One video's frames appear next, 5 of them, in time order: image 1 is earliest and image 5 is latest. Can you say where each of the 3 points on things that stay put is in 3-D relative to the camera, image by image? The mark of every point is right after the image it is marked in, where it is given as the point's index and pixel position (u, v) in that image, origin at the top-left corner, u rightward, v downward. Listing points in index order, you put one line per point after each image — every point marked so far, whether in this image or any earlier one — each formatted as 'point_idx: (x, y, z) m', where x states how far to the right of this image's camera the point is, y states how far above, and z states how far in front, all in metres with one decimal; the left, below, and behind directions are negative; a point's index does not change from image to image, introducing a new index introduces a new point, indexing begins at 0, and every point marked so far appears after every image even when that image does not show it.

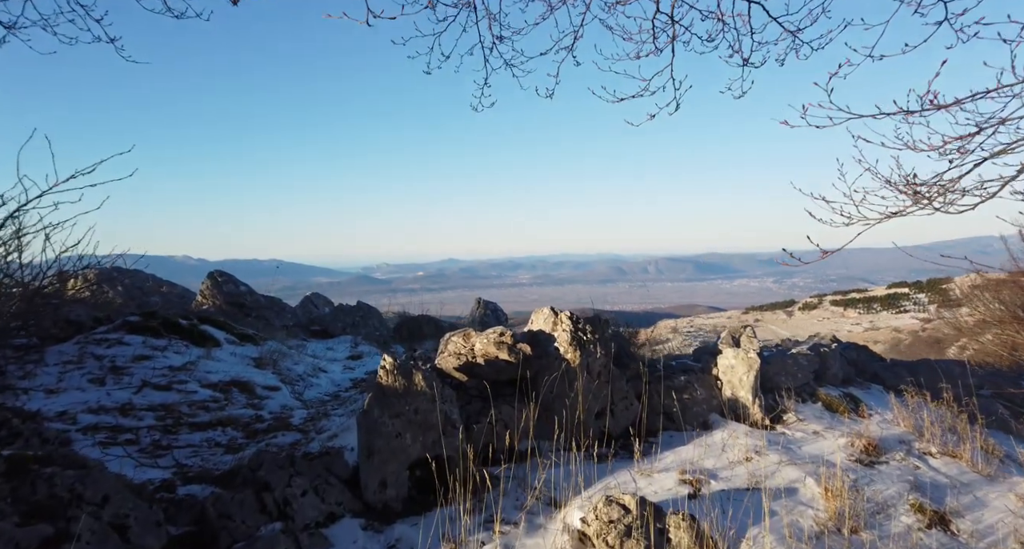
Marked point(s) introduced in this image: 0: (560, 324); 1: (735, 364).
0: (+0.6, -0.6, +7.5) m
1: (+2.8, -1.2, +7.7) m
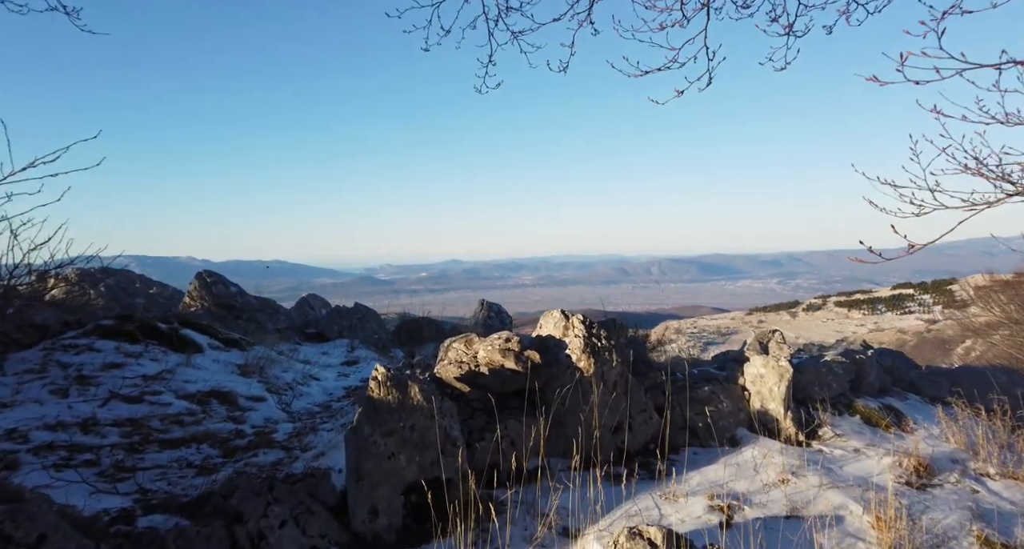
0: (+0.7, -0.6, +6.8) m
1: (+2.9, -1.2, +6.9) m
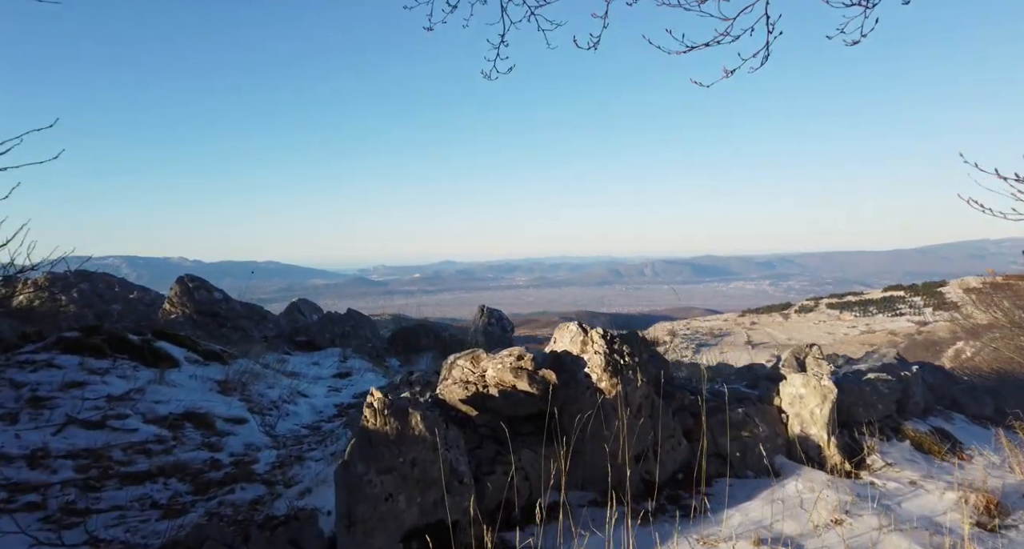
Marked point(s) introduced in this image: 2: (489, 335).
0: (+0.8, -0.7, +6.0) m
1: (+3.0, -1.2, +6.2) m
2: (-0.5, -1.4, +13.8) m
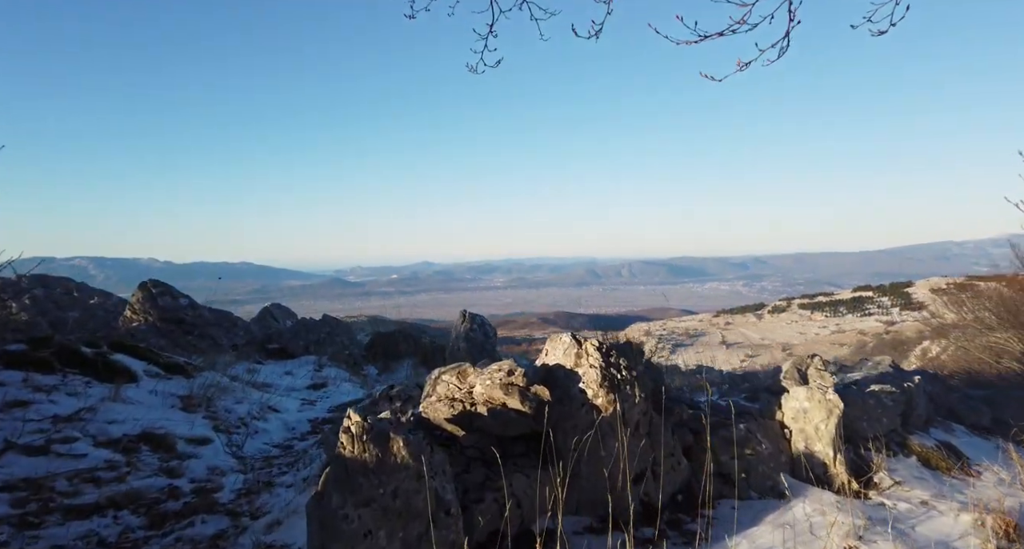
0: (+0.7, -0.8, +5.6) m
1: (+2.9, -1.3, +5.9) m
2: (-0.9, -1.5, +13.3) m
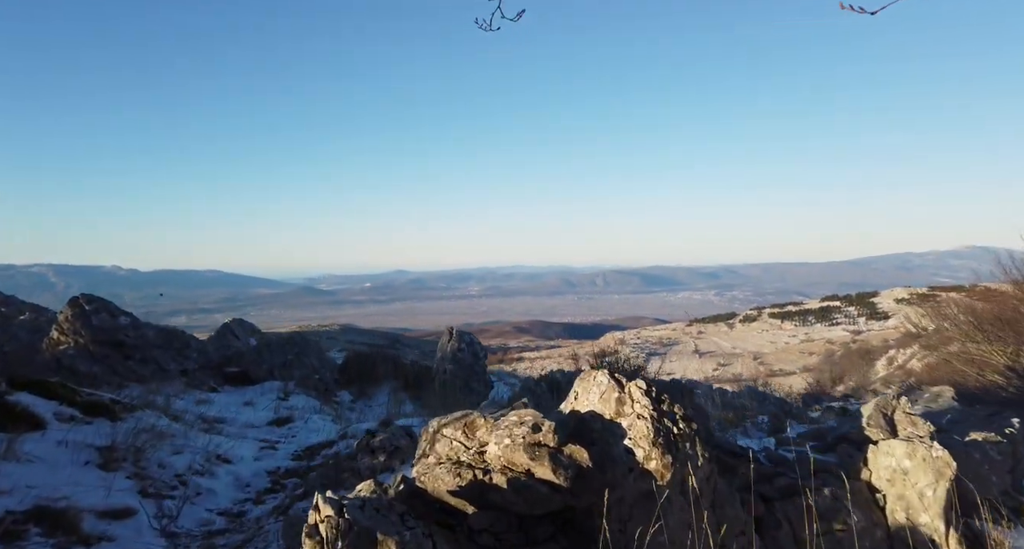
0: (+0.9, -0.9, +4.3) m
1: (+3.1, -1.5, +4.7) m
2: (-1.1, -1.8, +11.9) m
